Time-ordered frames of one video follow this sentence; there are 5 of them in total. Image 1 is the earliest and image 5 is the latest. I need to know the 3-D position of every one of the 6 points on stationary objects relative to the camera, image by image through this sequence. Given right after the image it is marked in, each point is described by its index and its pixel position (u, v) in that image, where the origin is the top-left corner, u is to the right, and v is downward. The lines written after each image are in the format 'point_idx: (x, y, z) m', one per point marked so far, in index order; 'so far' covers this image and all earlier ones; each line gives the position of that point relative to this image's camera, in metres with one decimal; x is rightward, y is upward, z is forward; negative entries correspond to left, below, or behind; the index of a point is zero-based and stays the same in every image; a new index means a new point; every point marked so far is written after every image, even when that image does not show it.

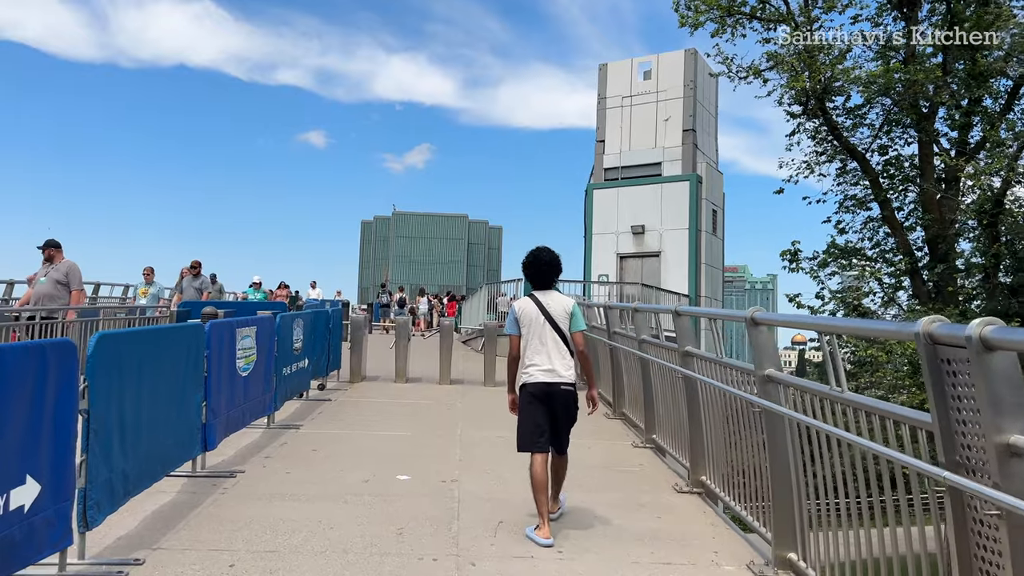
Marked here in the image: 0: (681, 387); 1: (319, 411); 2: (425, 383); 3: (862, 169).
0: (+1.4, -0.8, +6.4) m
1: (-2.1, -1.3, +8.5) m
2: (-1.2, -1.4, +11.4) m
3: (+7.8, +2.6, +17.7) m
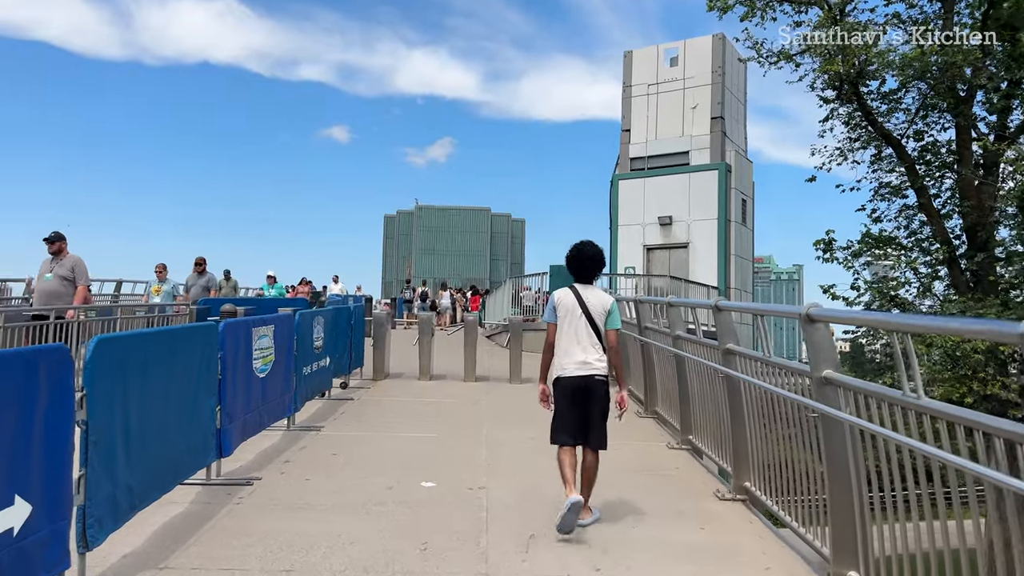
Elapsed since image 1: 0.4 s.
0: (+1.6, -0.7, +6.0) m
1: (-1.8, -1.3, +8.3) m
2: (-0.9, -1.3, +11.1) m
3: (+8.3, +2.9, +17.1) m
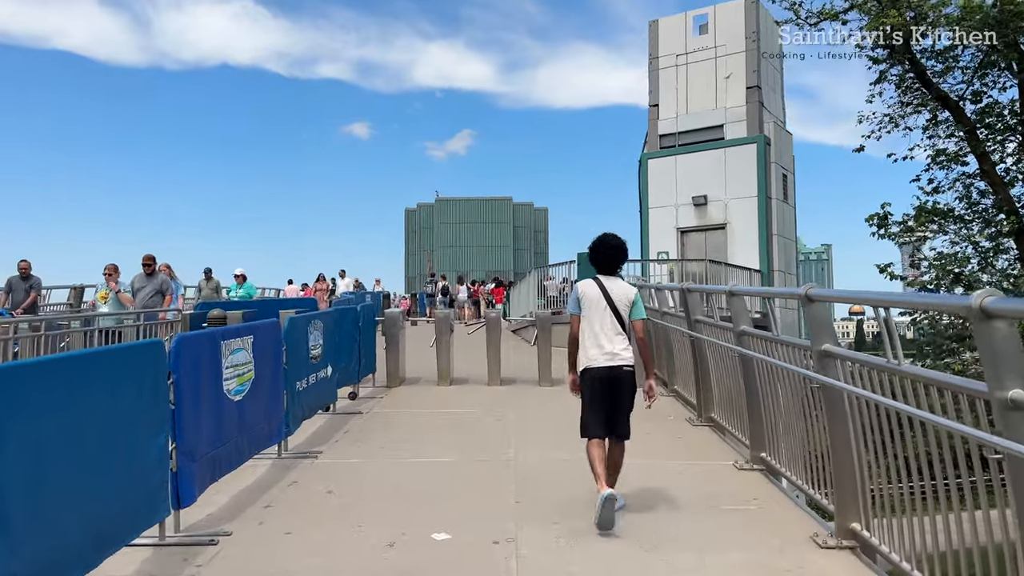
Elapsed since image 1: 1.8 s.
0: (+1.8, -0.6, +4.8) m
1: (-1.5, -1.3, +7.2) m
2: (-0.5, -1.2, +10.0) m
3: (+8.7, +3.3, +15.7) m
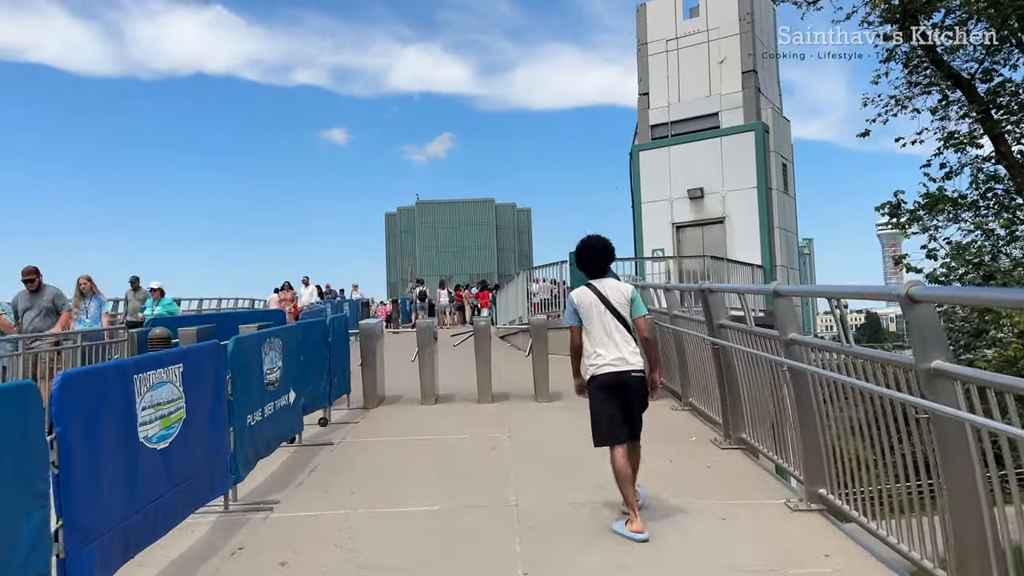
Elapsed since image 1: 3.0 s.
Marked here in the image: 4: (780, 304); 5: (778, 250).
0: (+1.8, -0.6, +3.7) m
1: (-1.5, -1.3, +6.0) m
2: (-0.6, -1.3, +8.9) m
3: (+8.4, +3.5, +14.7) m
4: (+1.6, -0.1, +4.8) m
5: (+6.0, +0.9, +18.3) m
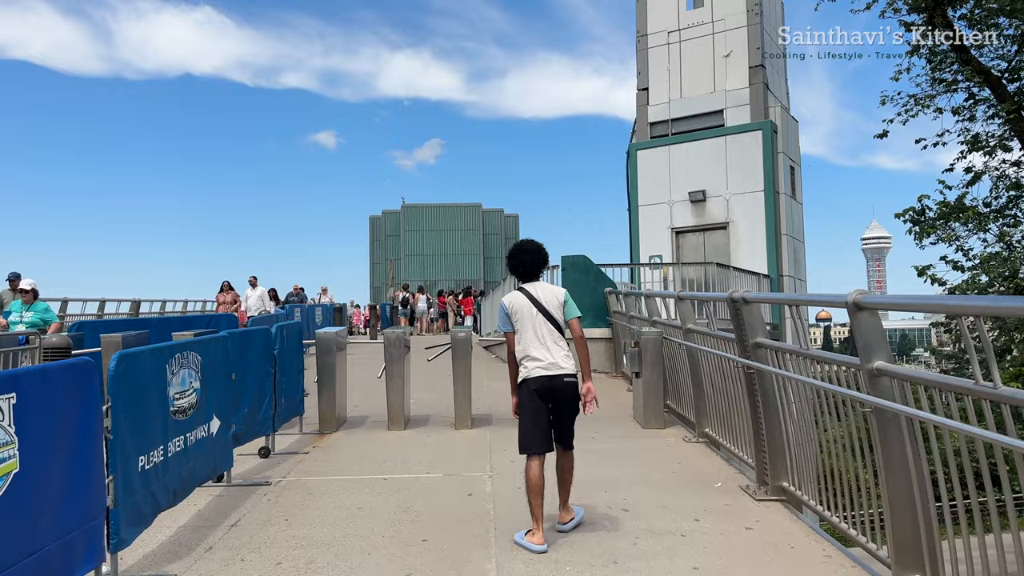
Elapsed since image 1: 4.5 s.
0: (+1.7, -0.7, +2.4) m
1: (-1.6, -1.3, +4.7) m
2: (-0.7, -1.3, +7.6) m
3: (+8.2, +3.2, +13.6) m
4: (+1.5, -0.1, +3.6) m
5: (+5.7, +0.6, +17.1) m
